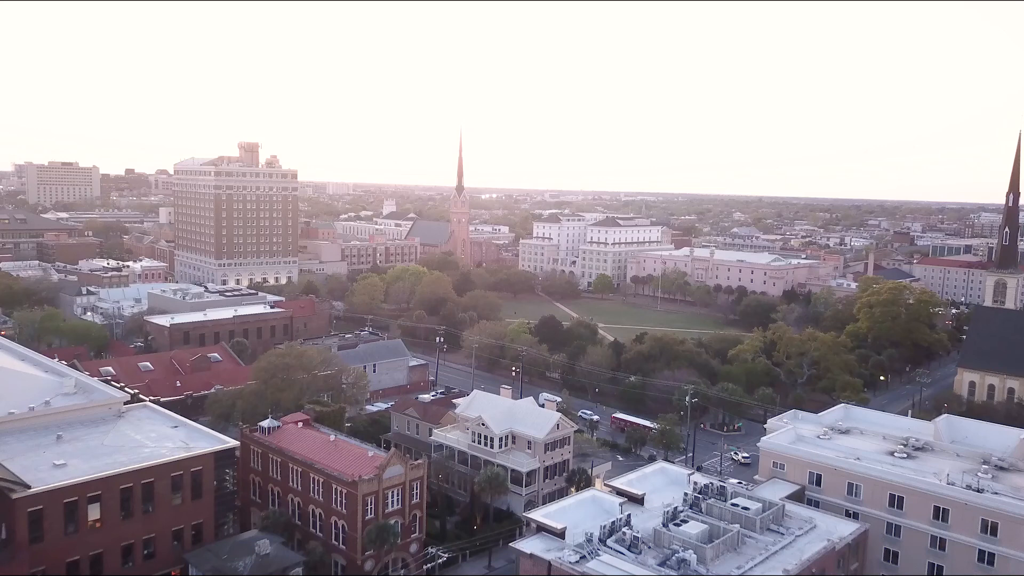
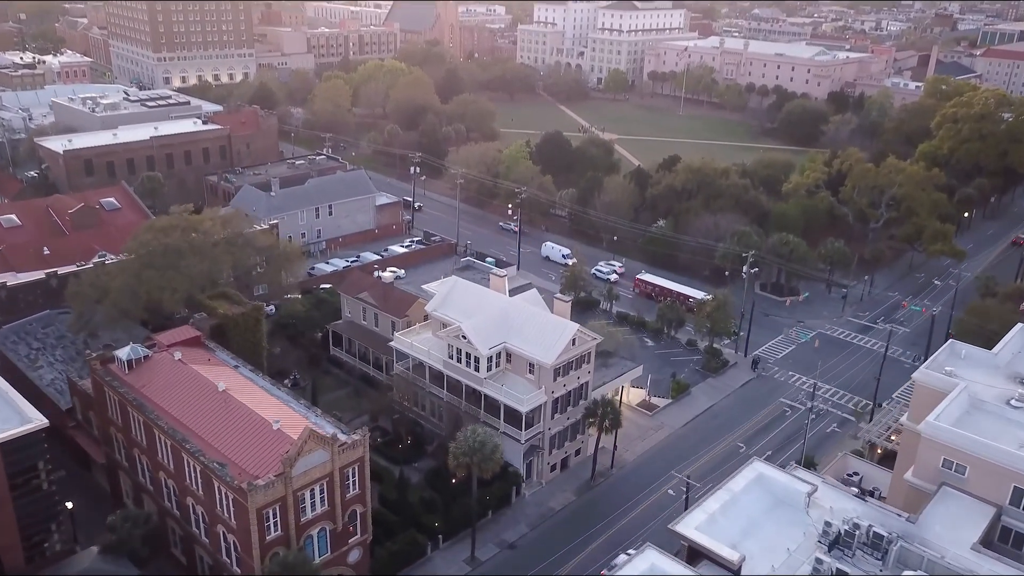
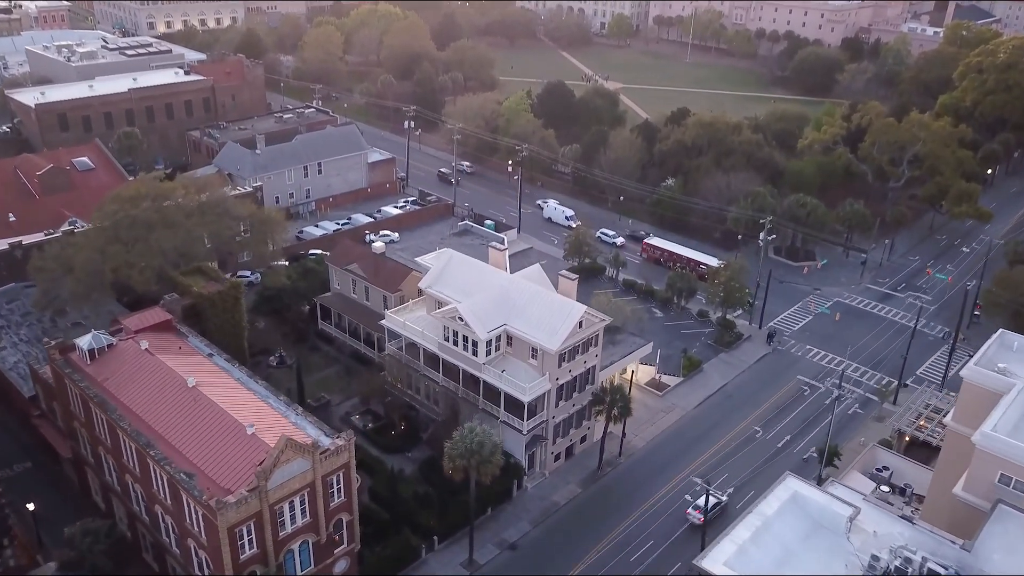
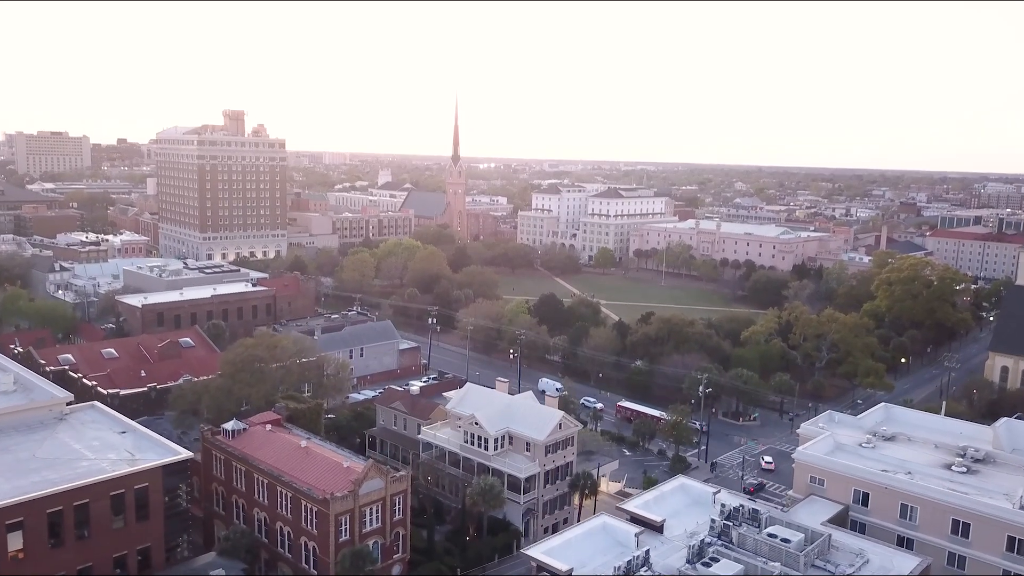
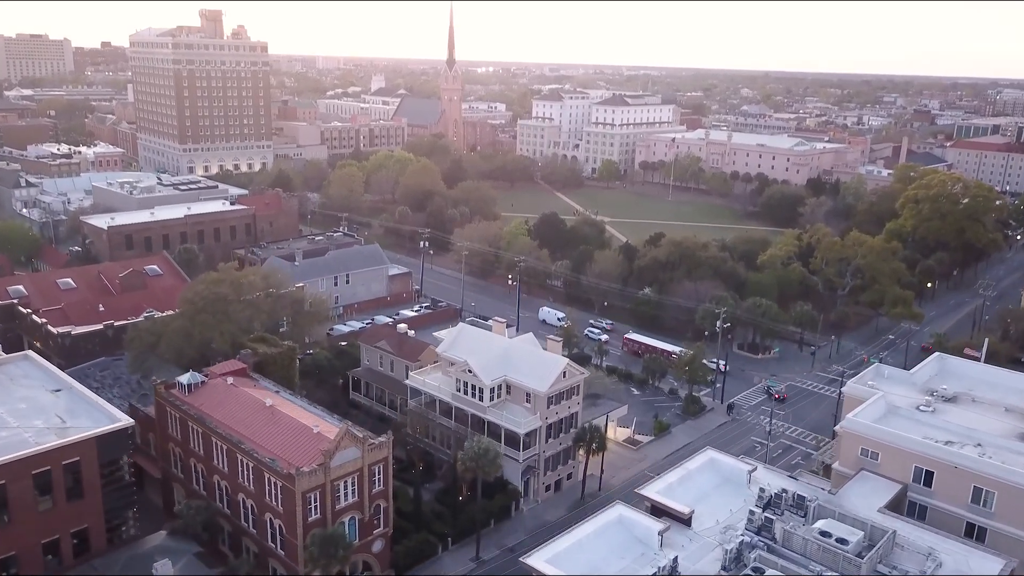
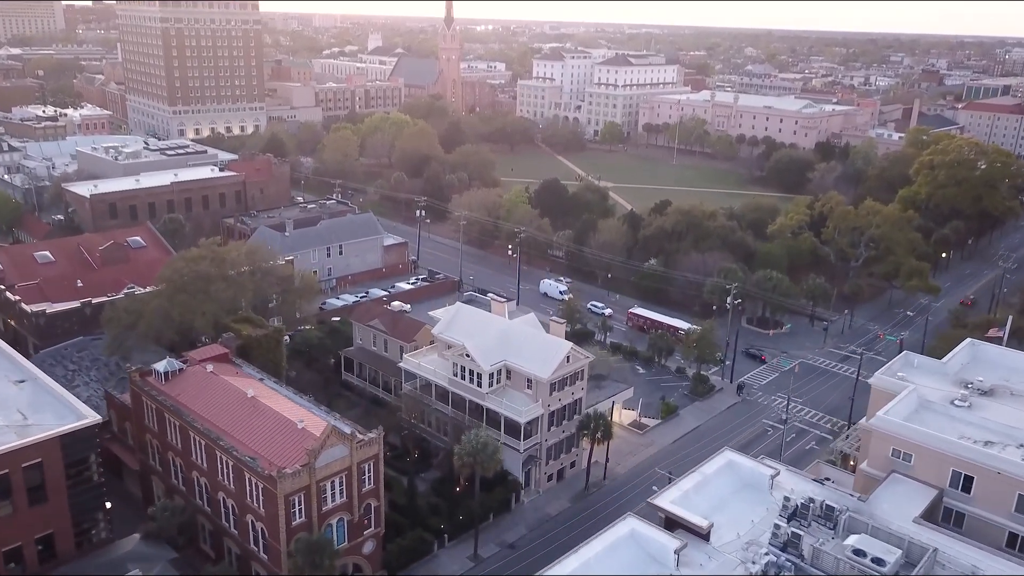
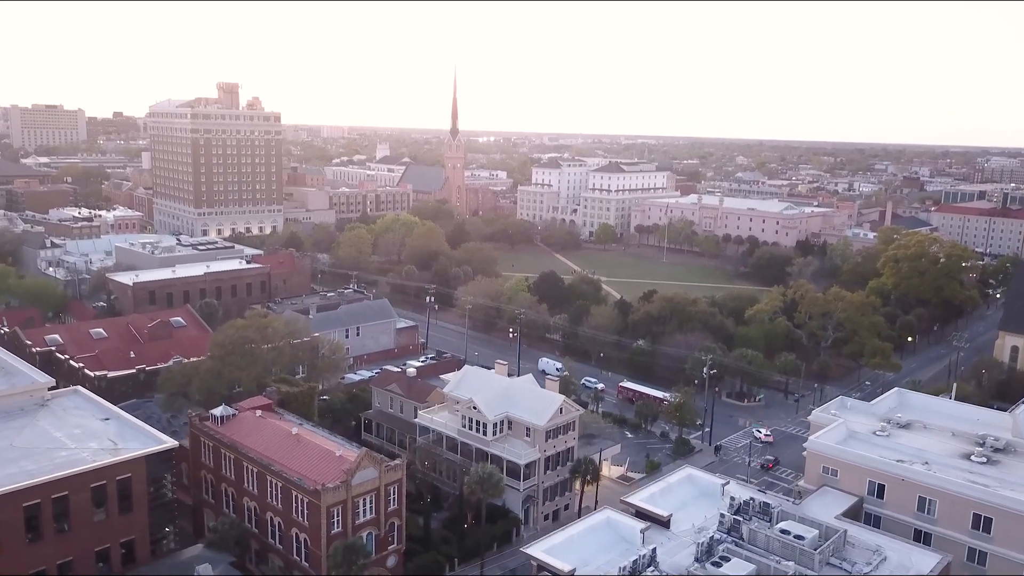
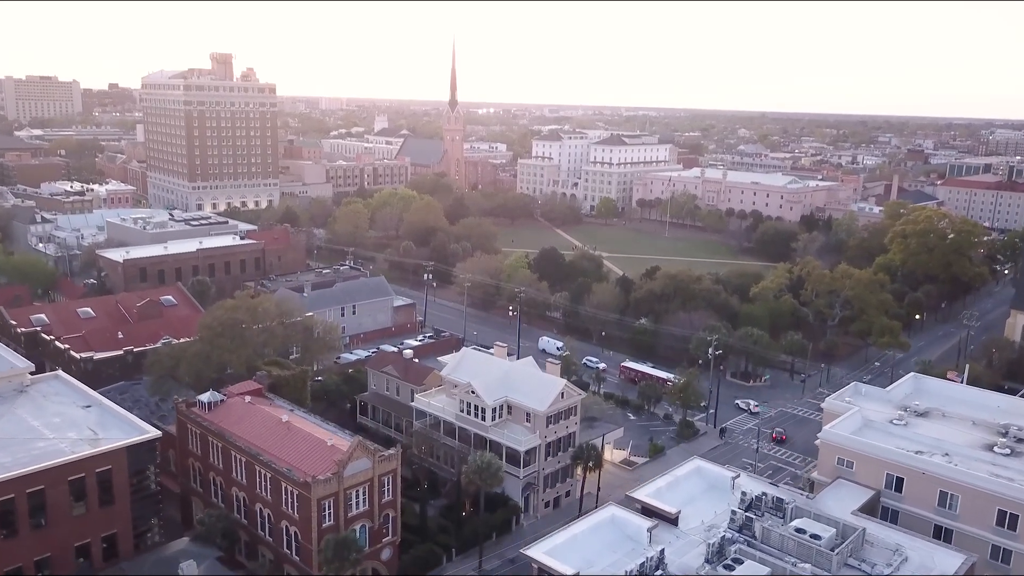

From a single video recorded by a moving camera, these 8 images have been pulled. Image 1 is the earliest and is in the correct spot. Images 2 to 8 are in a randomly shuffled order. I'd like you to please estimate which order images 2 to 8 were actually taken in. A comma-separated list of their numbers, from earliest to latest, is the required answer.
4, 7, 8, 5, 6, 2, 3
